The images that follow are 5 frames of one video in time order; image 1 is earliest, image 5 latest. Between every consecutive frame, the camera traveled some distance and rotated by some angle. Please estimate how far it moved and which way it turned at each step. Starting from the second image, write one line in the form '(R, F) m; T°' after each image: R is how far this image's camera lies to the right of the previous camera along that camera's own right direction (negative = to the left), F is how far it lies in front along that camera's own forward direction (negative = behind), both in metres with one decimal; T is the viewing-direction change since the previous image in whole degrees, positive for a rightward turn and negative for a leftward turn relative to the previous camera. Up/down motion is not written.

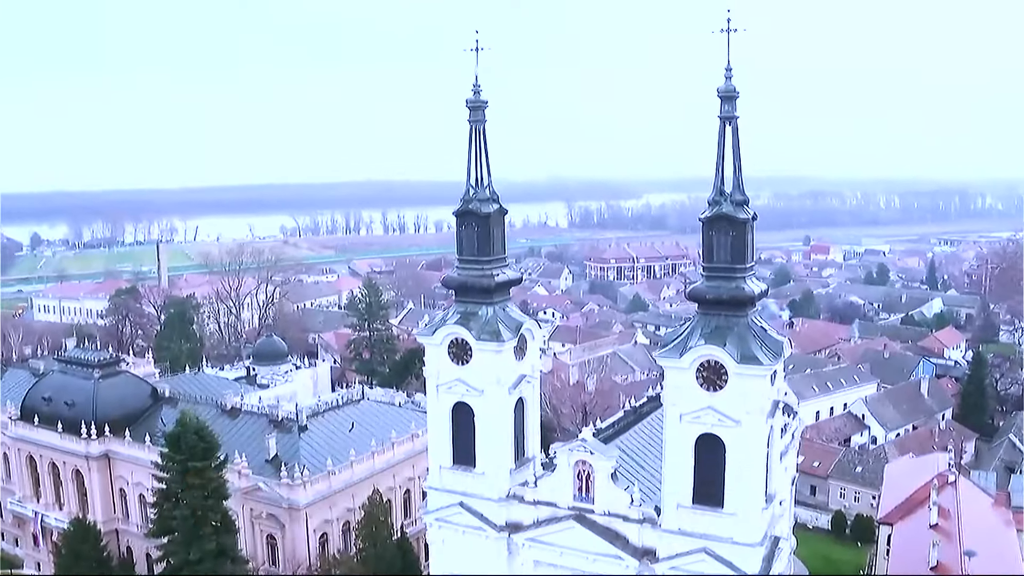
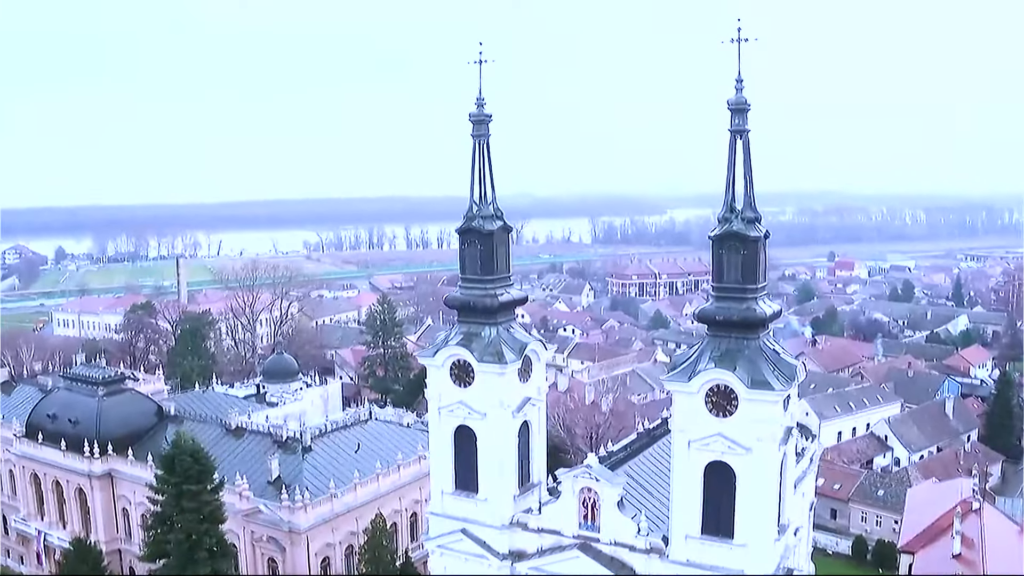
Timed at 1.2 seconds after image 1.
(+0.4, +0.6) m; -1°
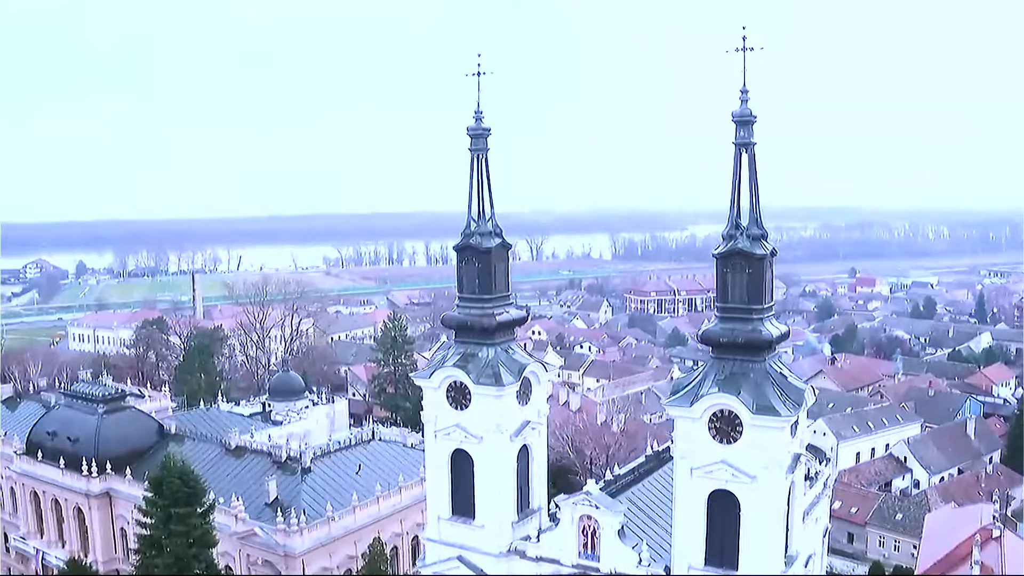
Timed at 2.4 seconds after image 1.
(+0.4, +0.6) m; -1°
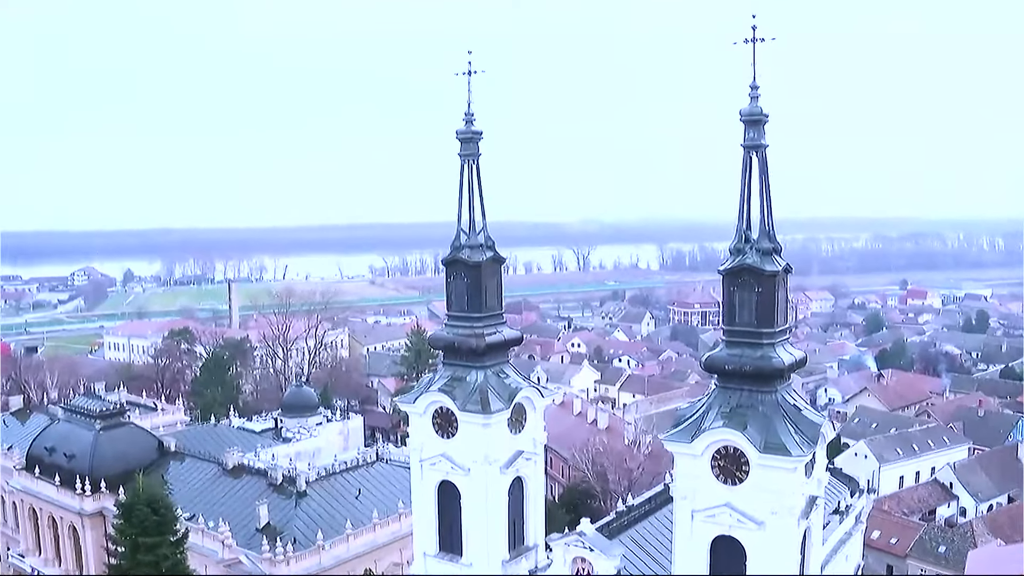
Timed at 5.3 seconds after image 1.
(+1.0, +1.5) m; -3°
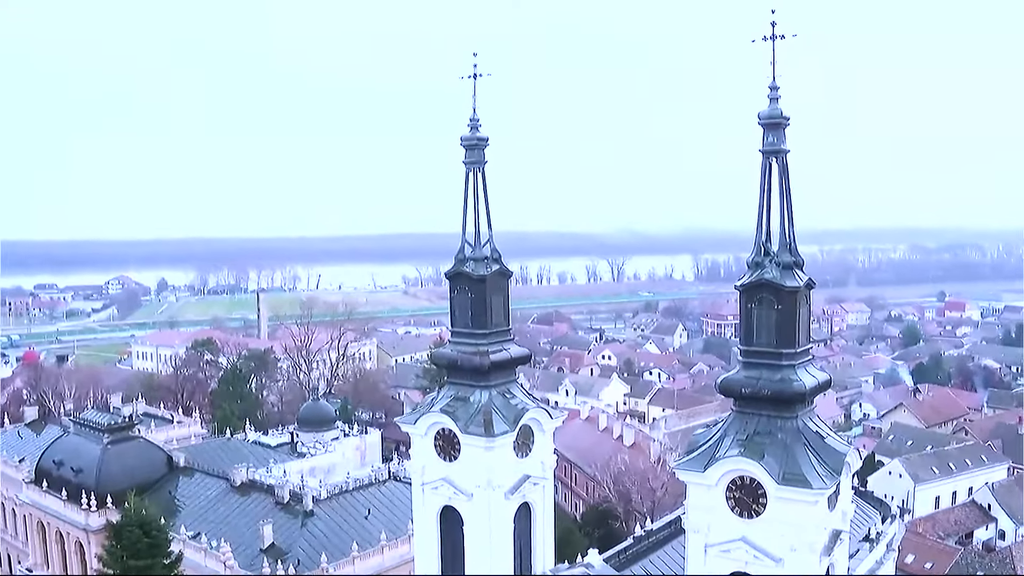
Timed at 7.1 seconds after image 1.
(+0.5, +0.9) m; -2°
